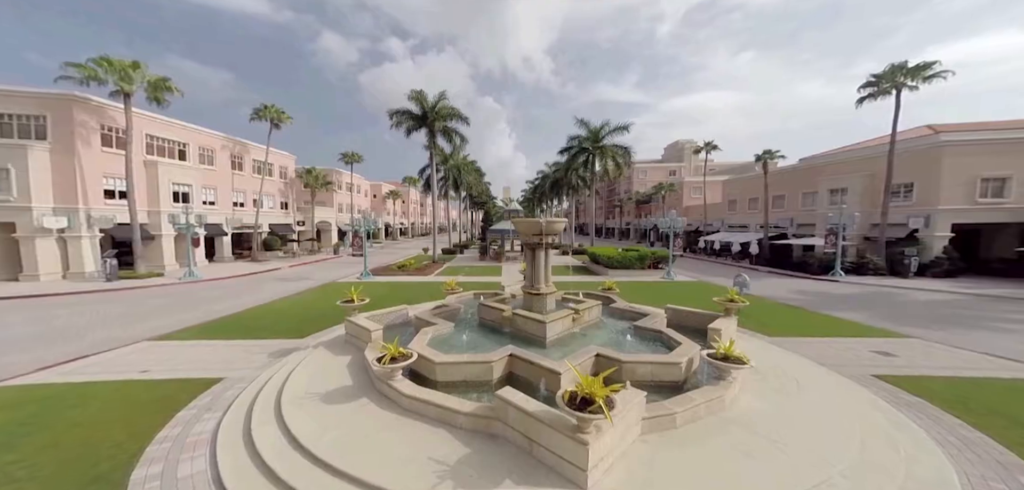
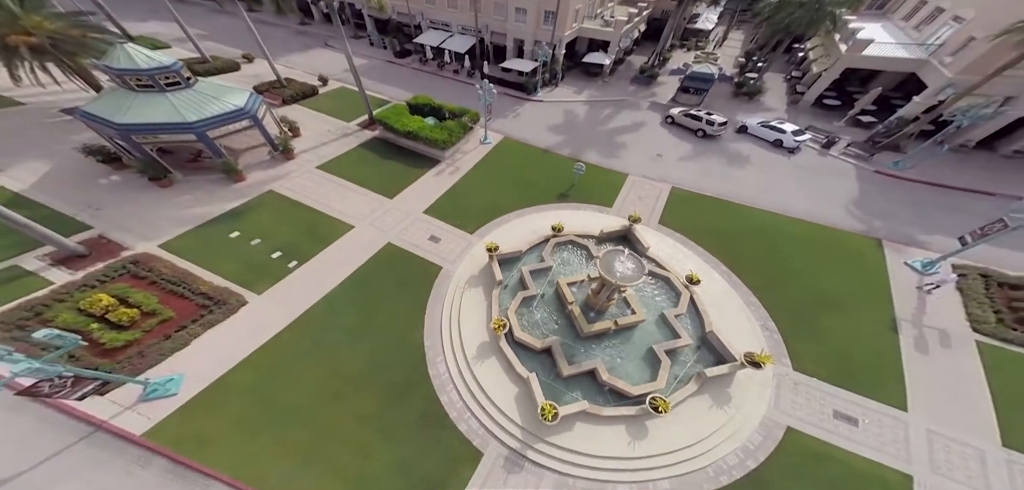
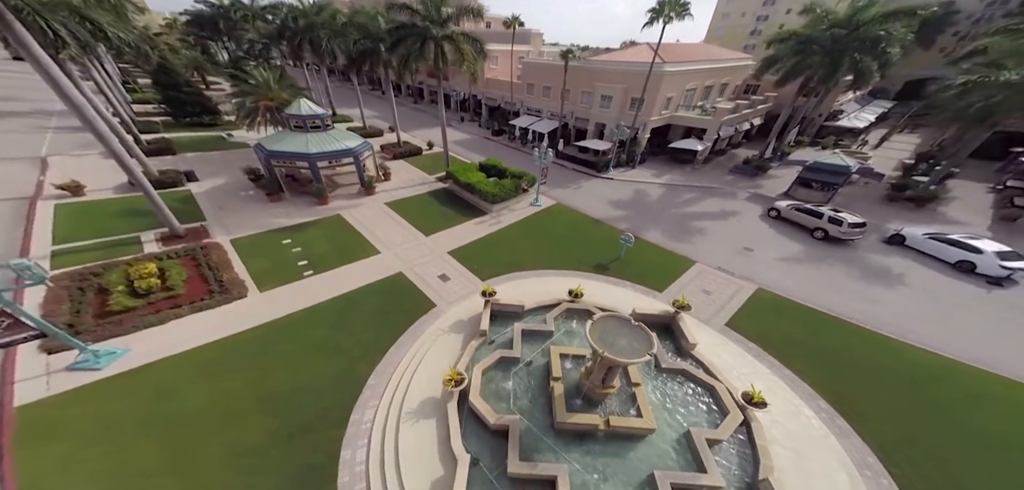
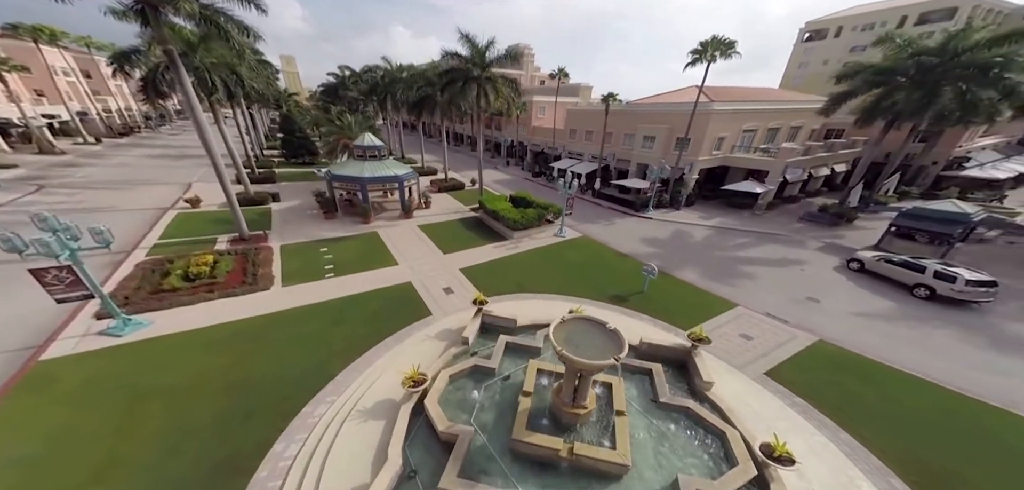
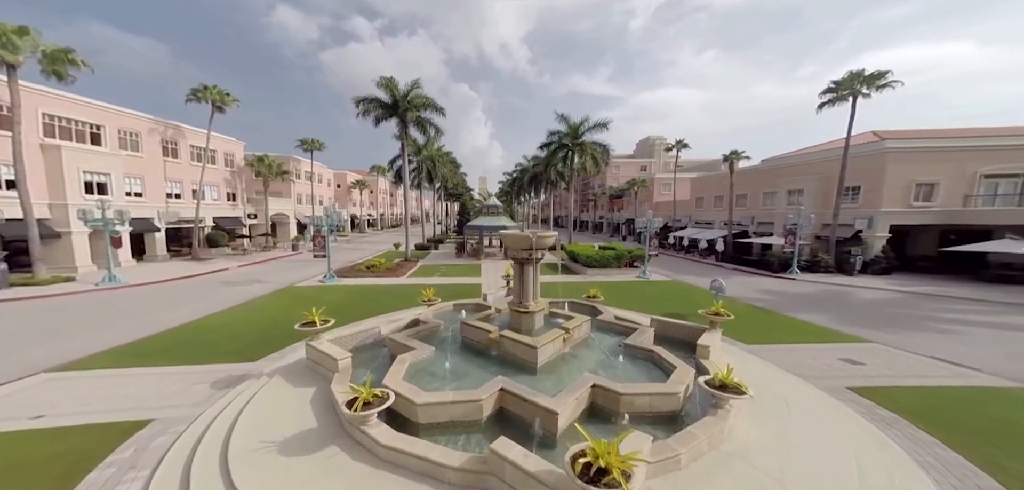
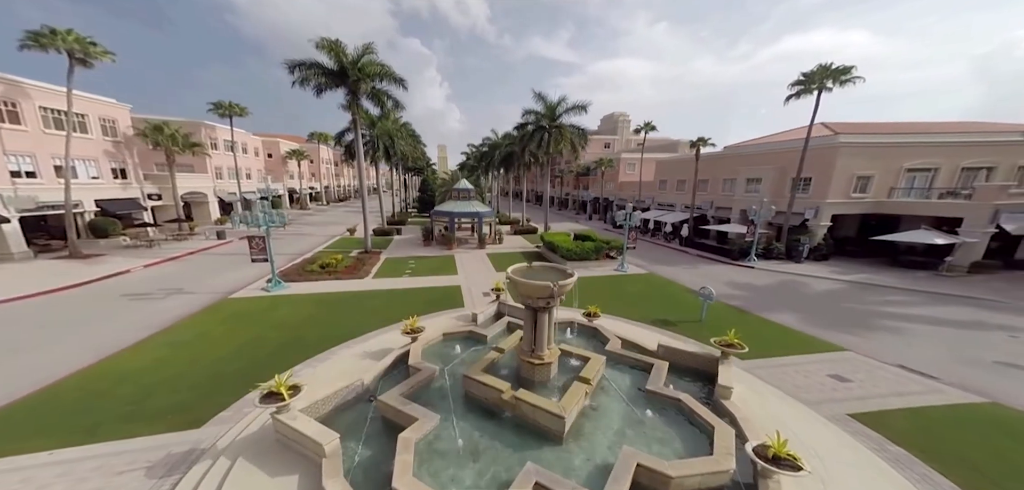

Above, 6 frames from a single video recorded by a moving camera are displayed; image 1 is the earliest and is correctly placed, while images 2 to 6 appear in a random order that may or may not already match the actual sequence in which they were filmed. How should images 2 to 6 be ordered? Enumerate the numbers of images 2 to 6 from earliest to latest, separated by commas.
5, 6, 4, 3, 2
